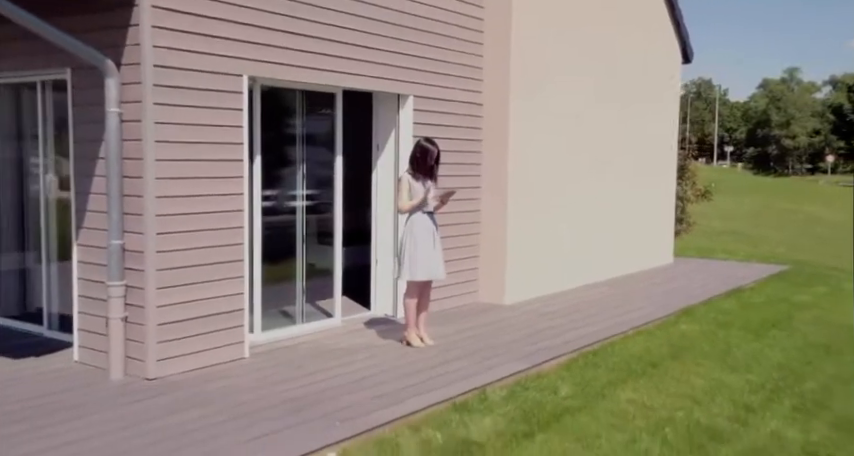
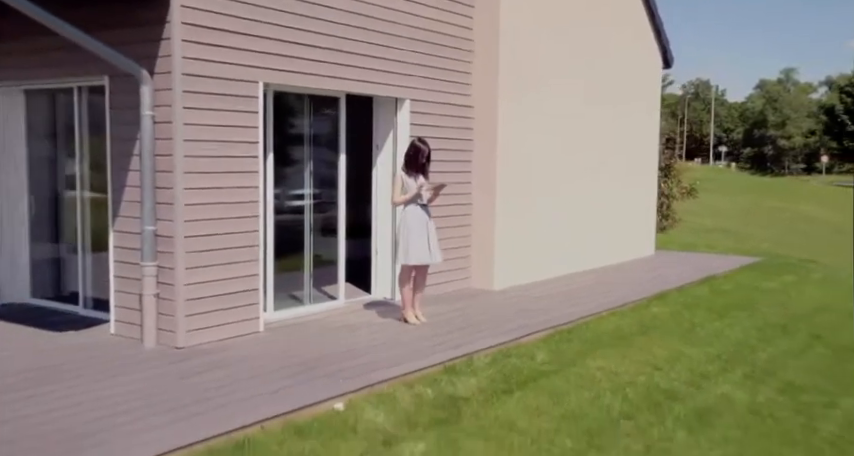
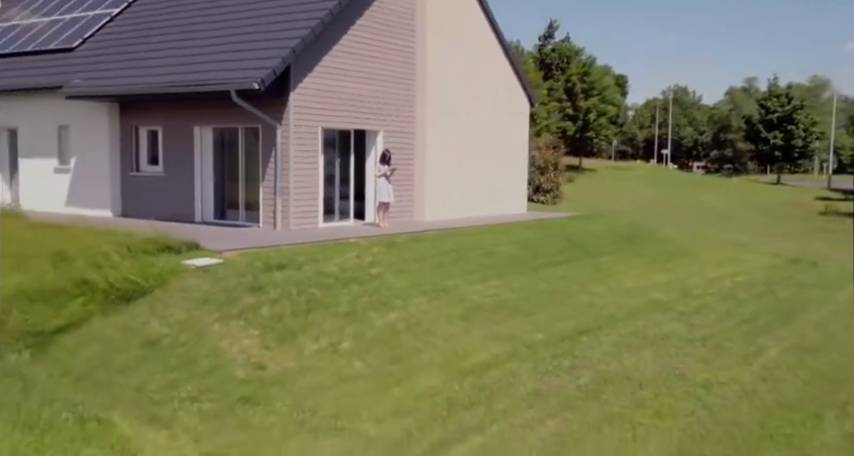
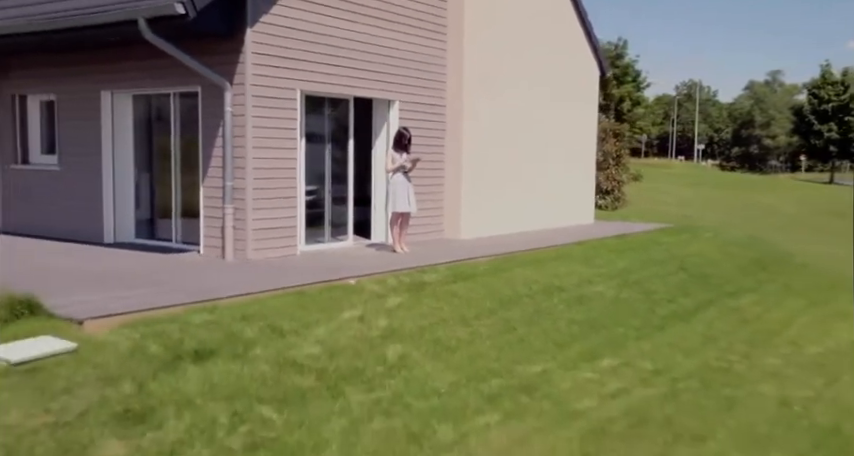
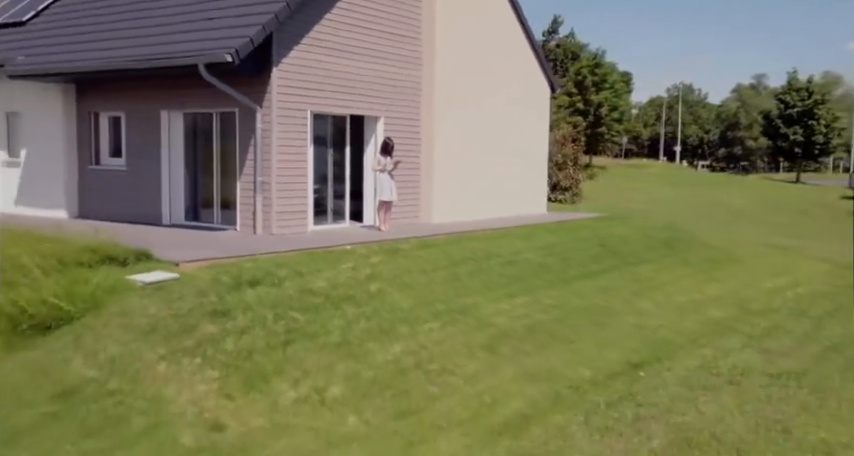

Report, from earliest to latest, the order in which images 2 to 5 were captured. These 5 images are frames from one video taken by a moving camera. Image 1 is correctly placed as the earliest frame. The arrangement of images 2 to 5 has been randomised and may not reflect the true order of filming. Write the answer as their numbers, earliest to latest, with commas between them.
2, 4, 5, 3
